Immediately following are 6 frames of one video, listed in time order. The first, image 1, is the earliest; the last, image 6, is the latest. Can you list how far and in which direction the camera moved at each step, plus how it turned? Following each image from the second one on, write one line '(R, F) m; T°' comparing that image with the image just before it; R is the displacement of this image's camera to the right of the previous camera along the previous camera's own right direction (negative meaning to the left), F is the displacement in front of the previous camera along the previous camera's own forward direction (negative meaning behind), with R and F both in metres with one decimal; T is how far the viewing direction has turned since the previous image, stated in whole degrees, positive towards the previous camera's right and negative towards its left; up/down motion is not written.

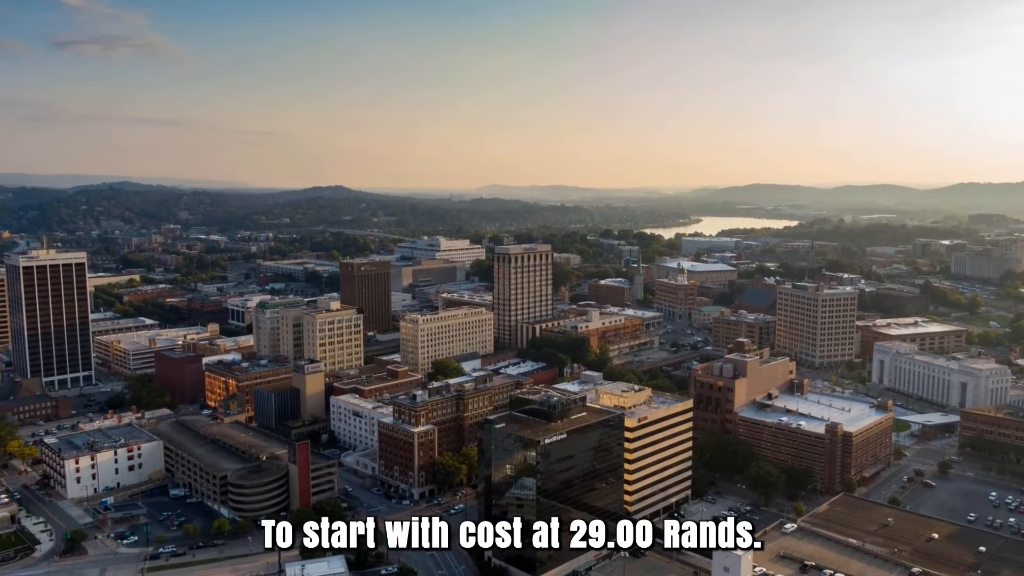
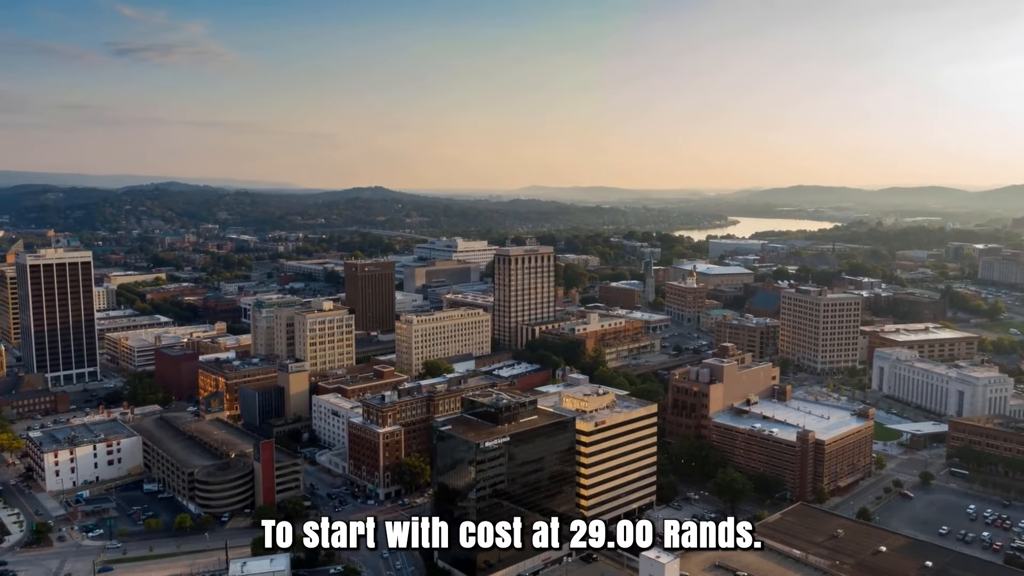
(+3.3, +0.2) m; -3°
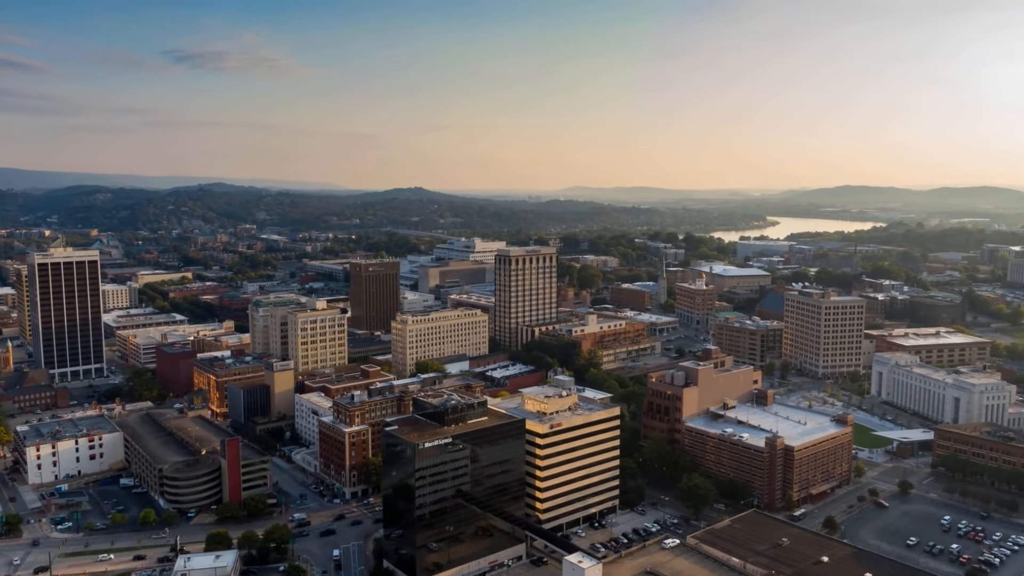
(+3.4, +0.2) m; -3°
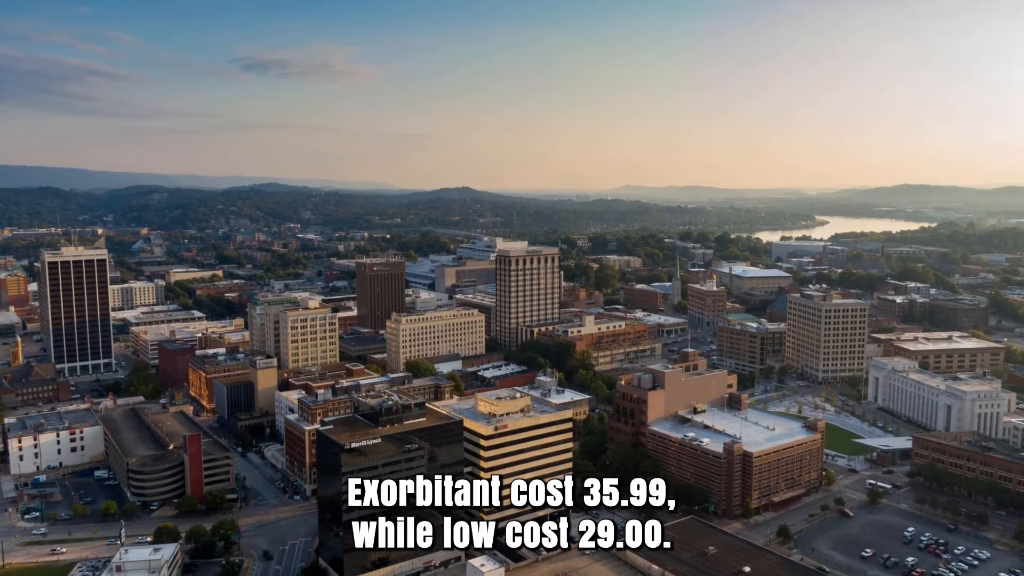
(+4.1, +0.3) m; -4°
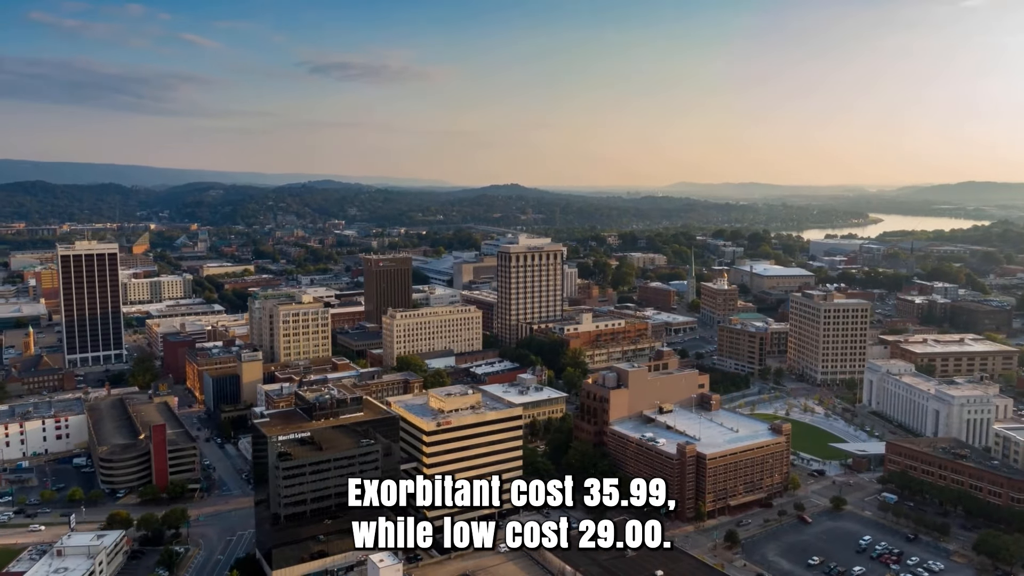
(+4.2, +0.3) m; -4°
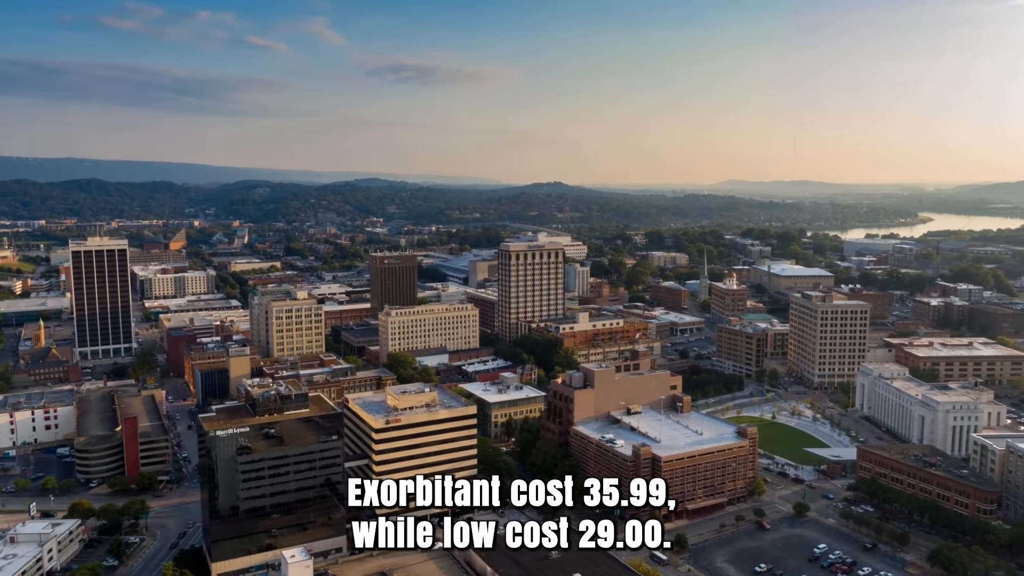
(+3.7, +0.2) m; -3°
